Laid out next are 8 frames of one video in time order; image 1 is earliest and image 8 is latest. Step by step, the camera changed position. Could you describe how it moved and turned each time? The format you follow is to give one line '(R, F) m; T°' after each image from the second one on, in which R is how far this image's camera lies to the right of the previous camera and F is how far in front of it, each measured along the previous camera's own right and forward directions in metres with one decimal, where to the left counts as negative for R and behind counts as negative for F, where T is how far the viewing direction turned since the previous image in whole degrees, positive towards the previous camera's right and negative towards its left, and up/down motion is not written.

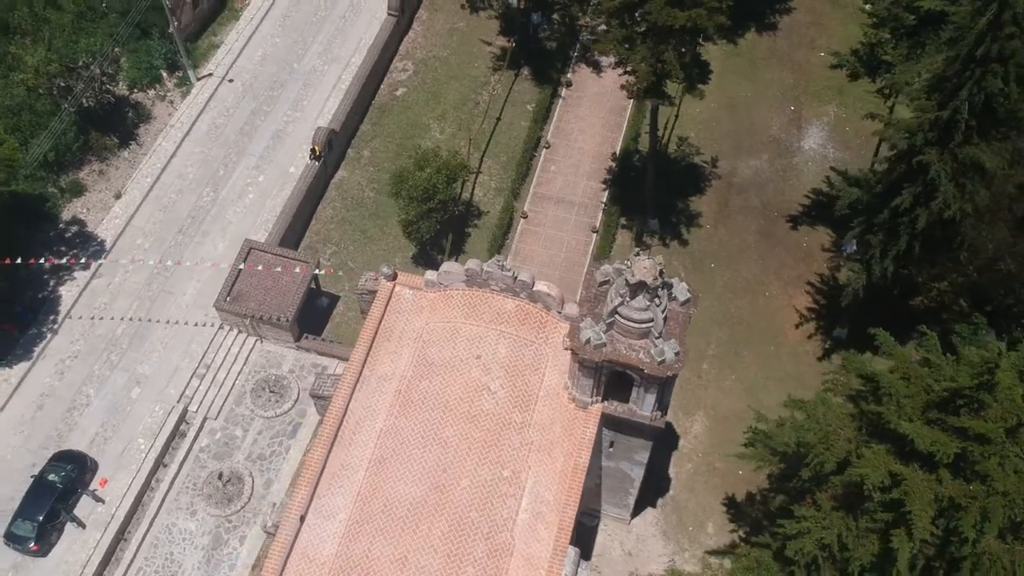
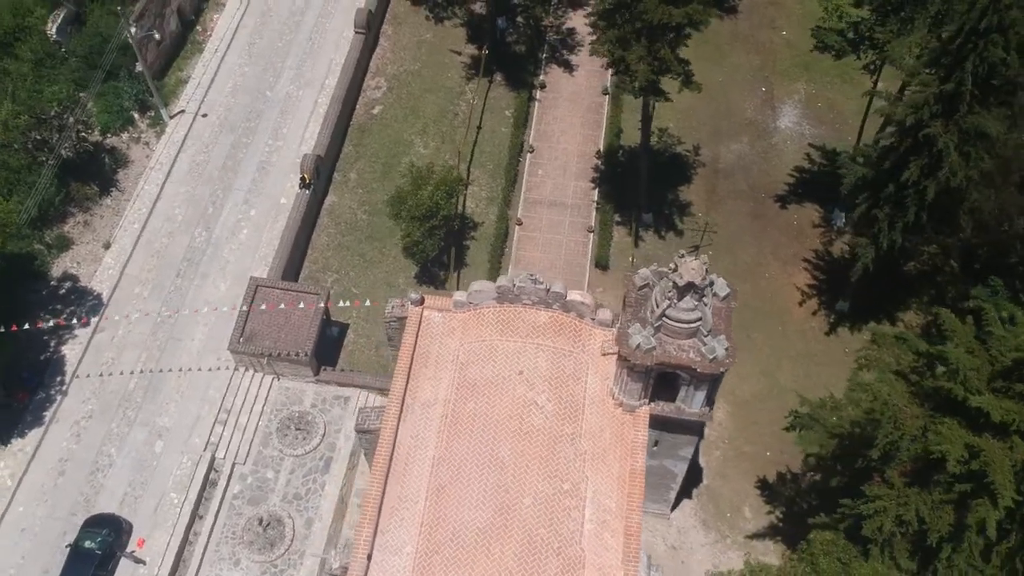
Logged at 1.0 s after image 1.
(-2.5, +0.2) m; +4°
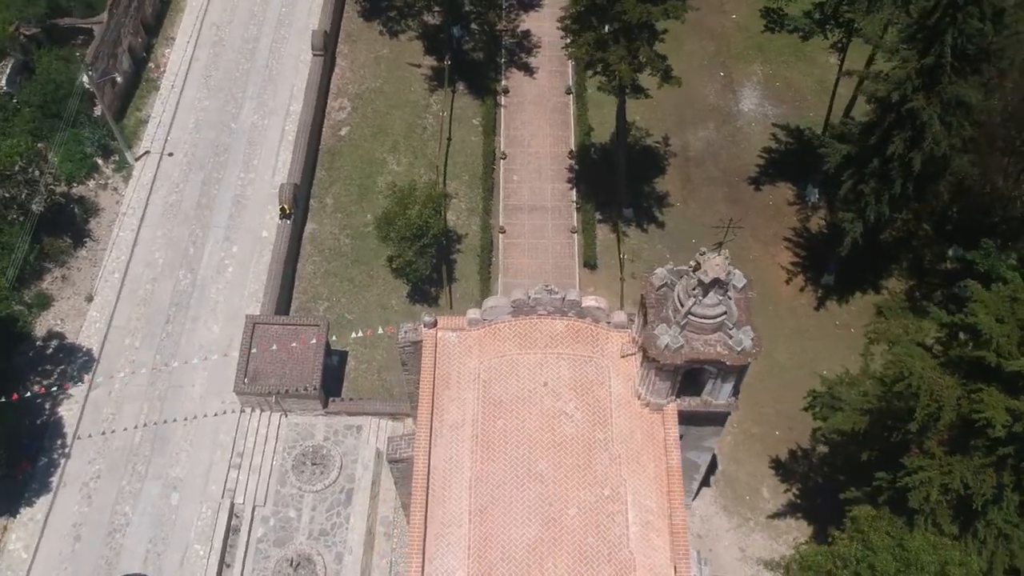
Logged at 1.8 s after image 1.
(-2.1, +0.1) m; +4°
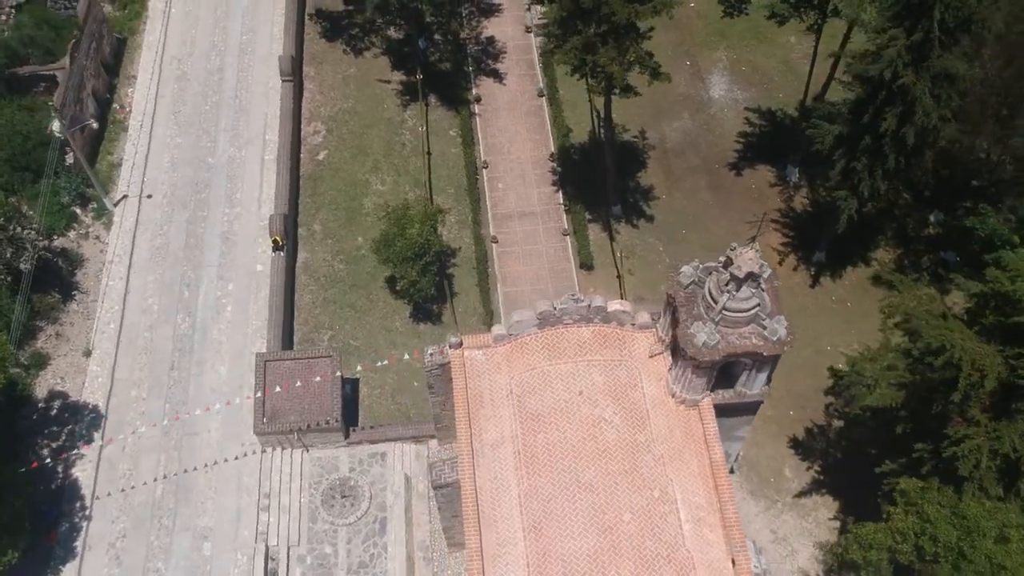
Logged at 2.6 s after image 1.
(-2.2, +0.2) m; +4°
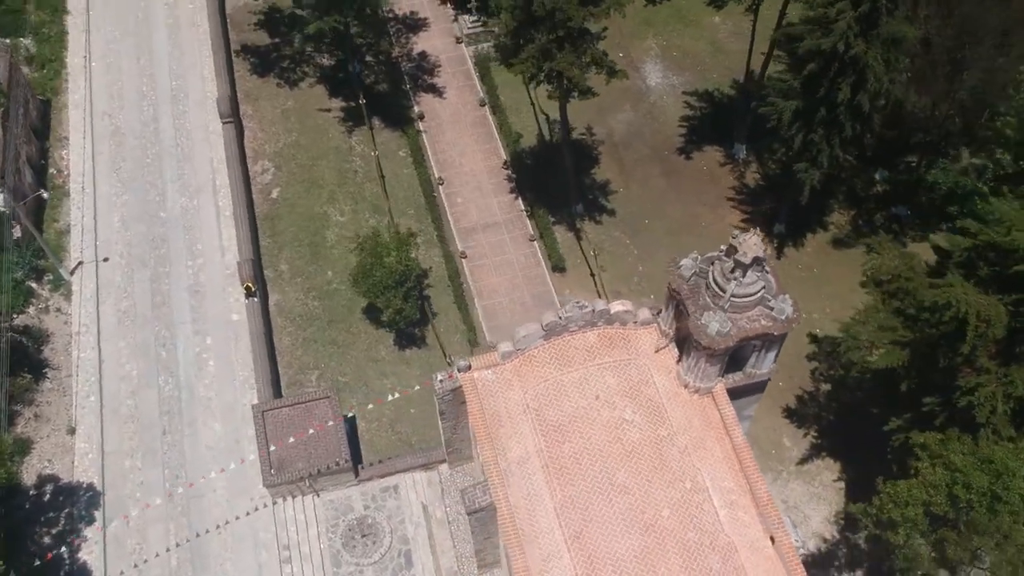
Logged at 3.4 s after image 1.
(-2.3, +0.1) m; +5°
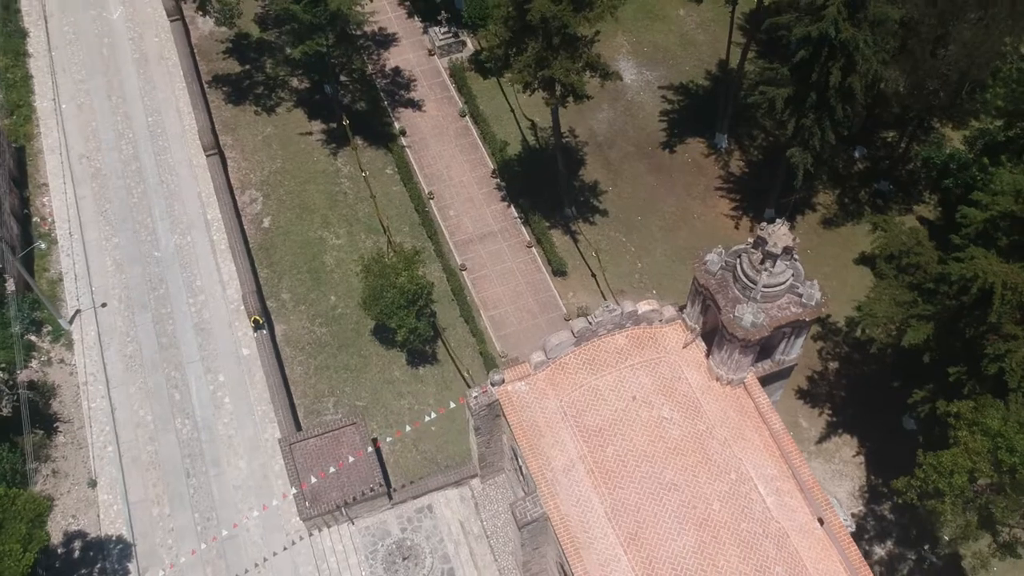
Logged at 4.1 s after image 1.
(-2.1, 0.0) m; +3°
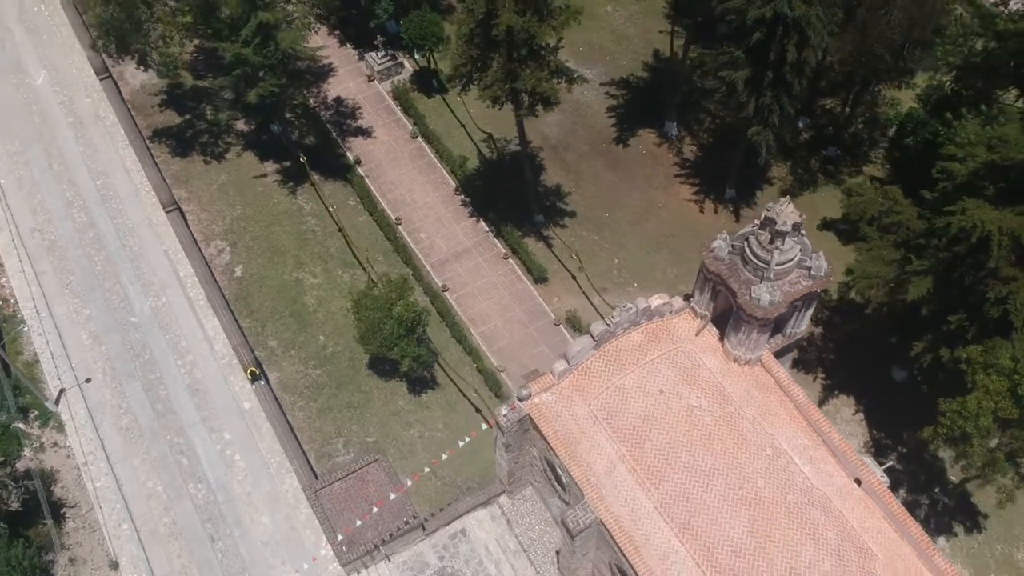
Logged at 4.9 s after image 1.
(-2.7, 0.0) m; +5°
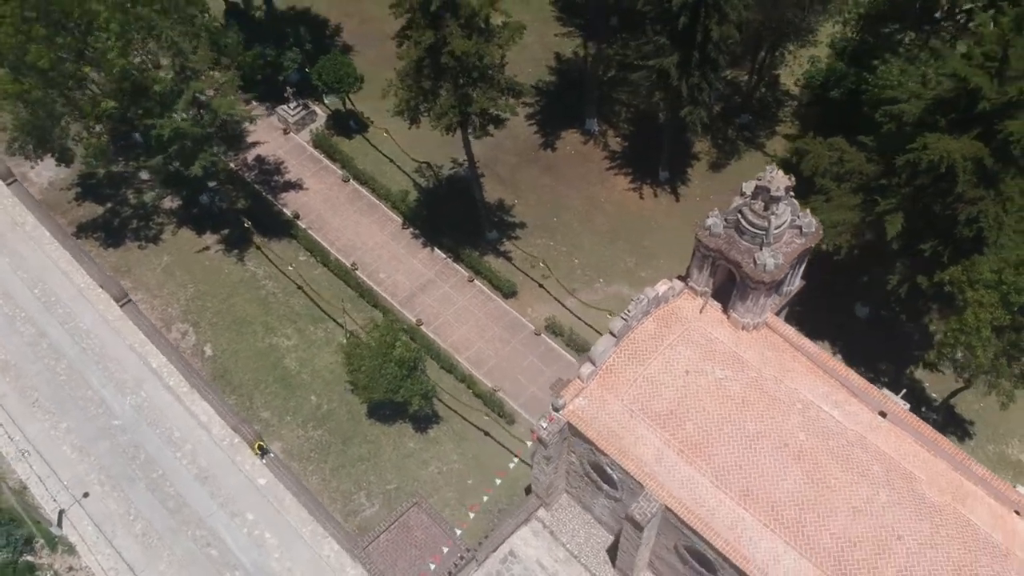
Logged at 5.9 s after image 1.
(-3.9, 0.0) m; +8°
